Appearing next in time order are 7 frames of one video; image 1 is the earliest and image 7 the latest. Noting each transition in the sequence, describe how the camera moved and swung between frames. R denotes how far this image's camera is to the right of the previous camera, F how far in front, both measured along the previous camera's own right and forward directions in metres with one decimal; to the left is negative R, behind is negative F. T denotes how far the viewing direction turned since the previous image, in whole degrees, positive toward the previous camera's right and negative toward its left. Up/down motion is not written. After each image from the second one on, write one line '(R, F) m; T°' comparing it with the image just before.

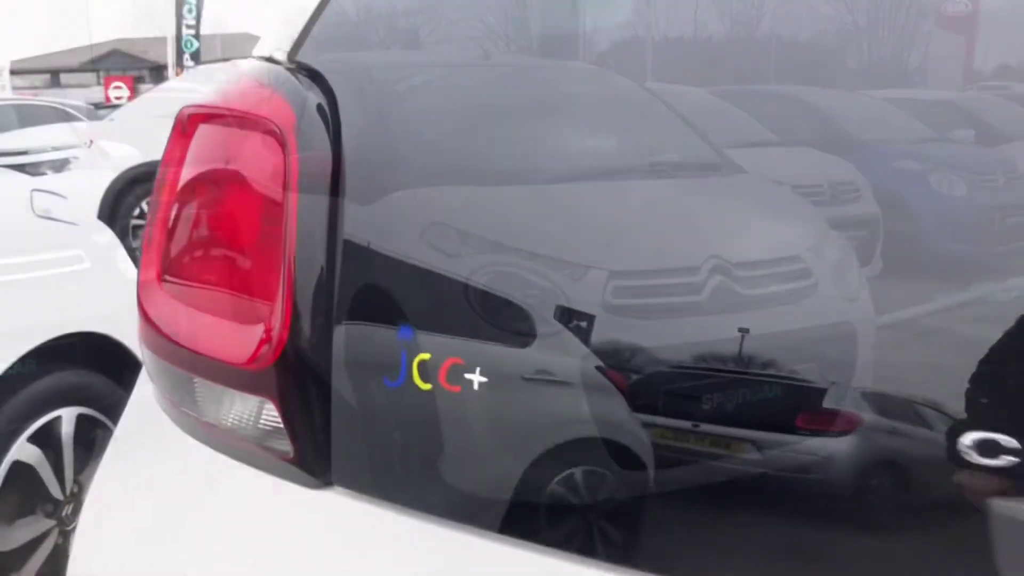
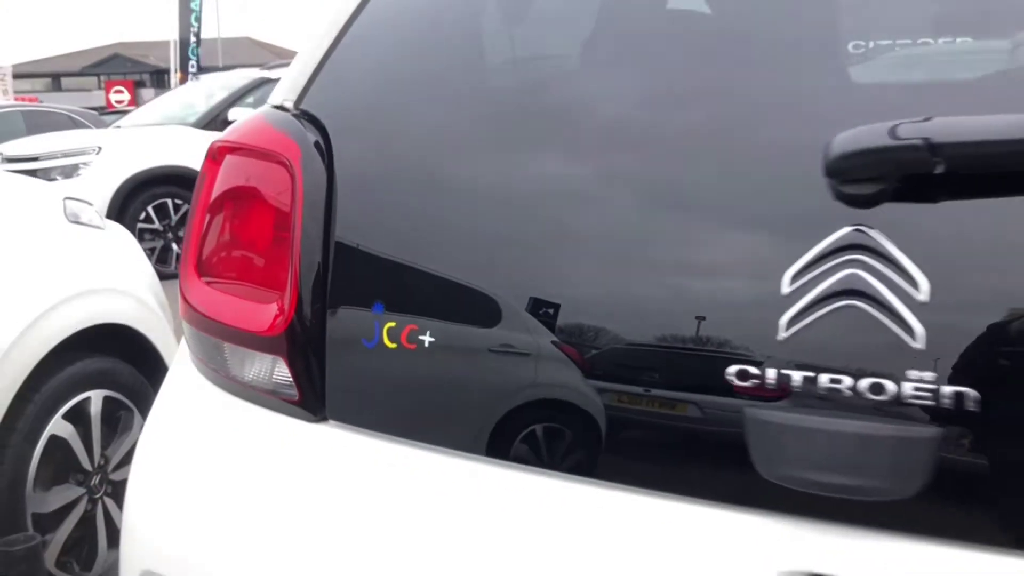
(+0.1, -0.3) m; 0°
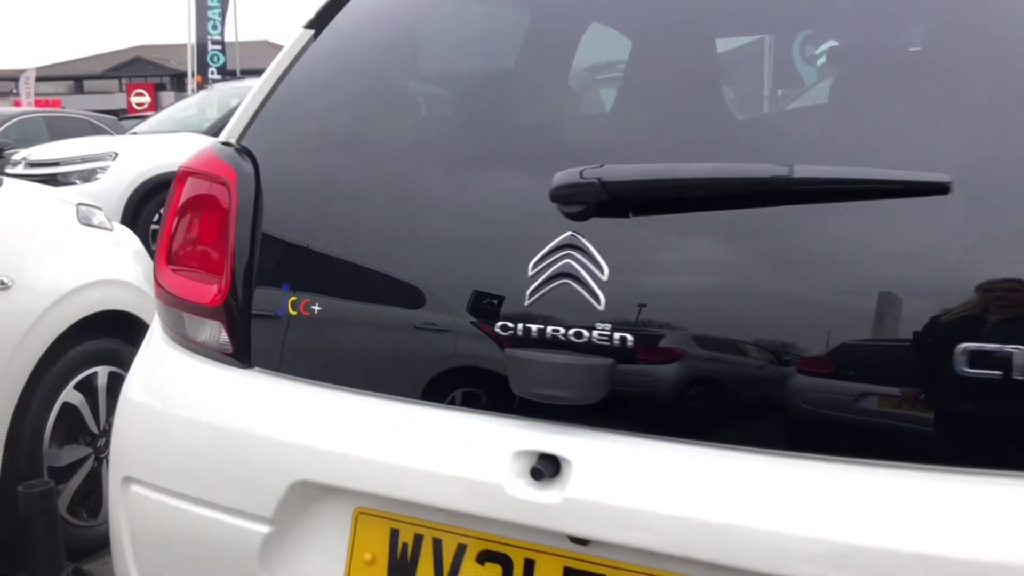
(+0.2, -0.4) m; -1°
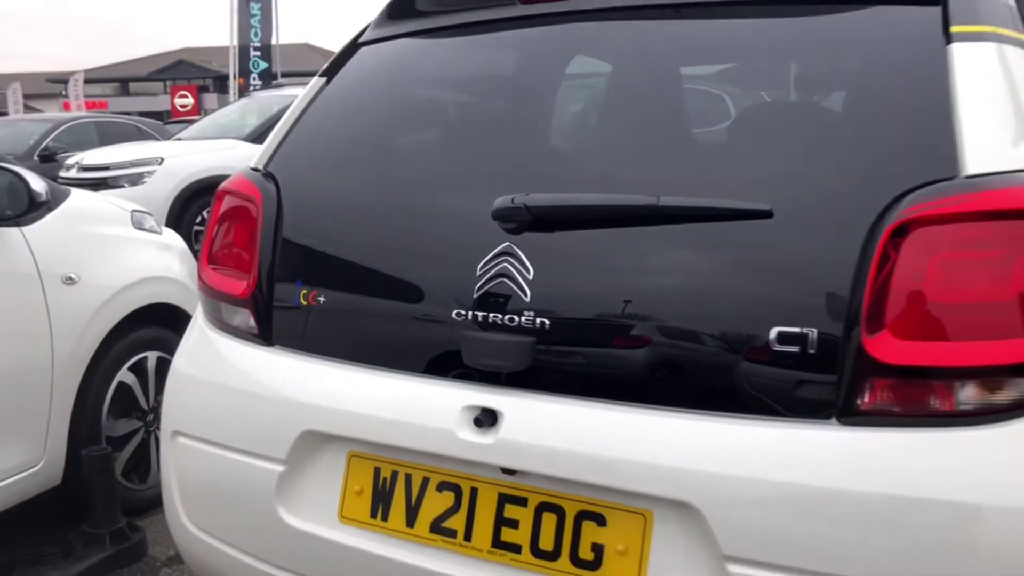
(+0.1, -0.4) m; -2°
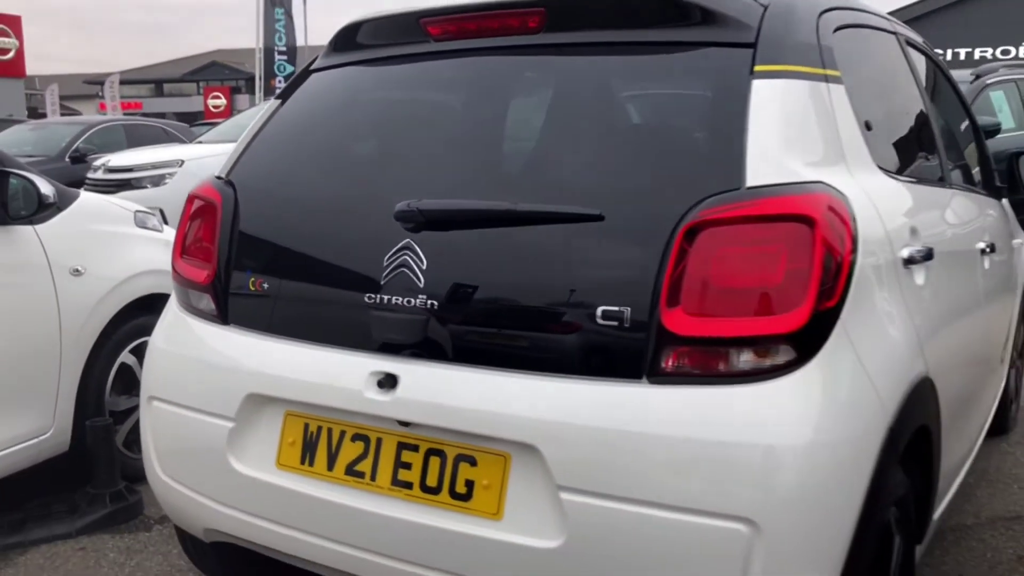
(+0.3, -0.3) m; -2°
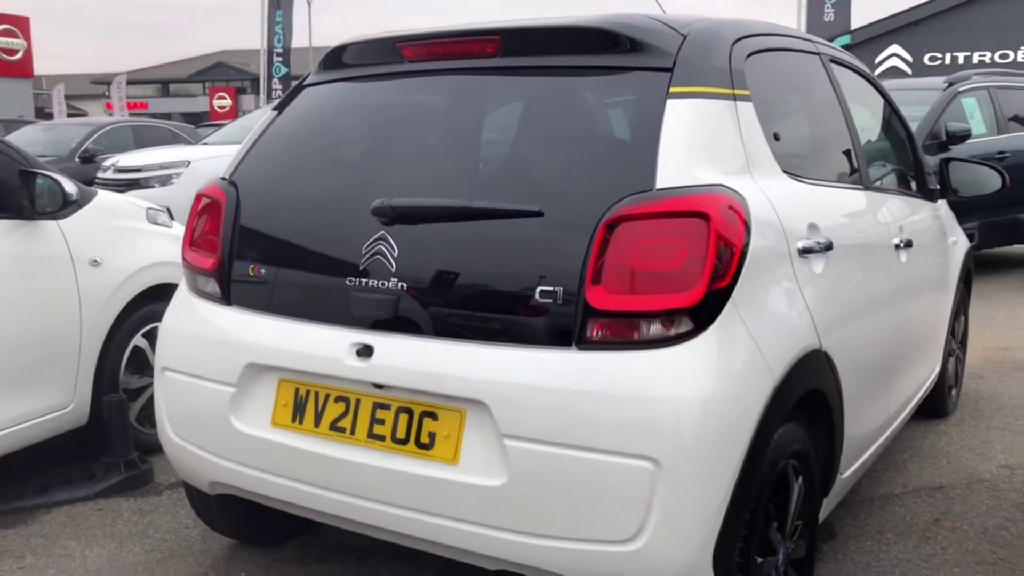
(+0.1, -0.3) m; 0°
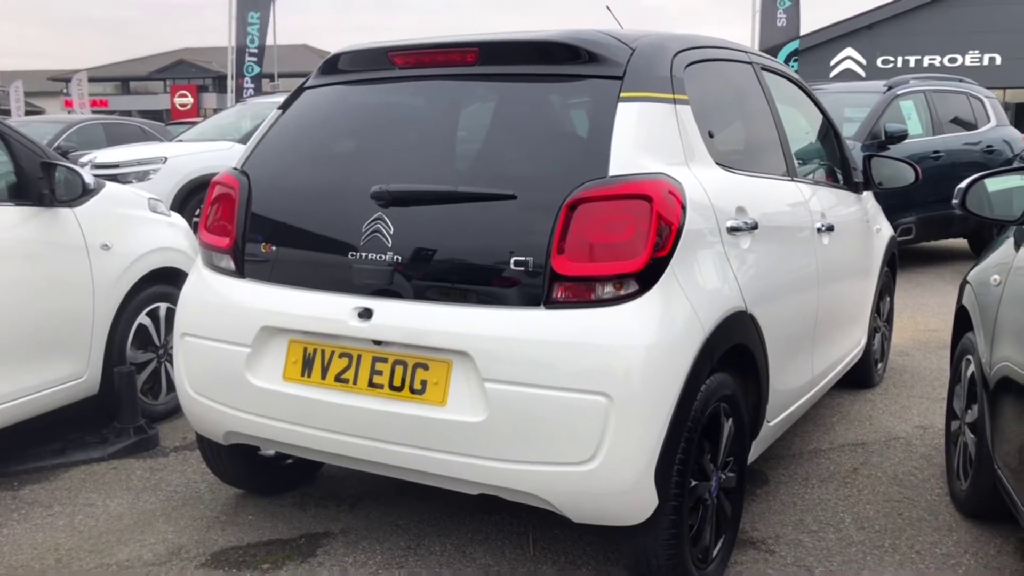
(0.0, -0.4) m; +2°
